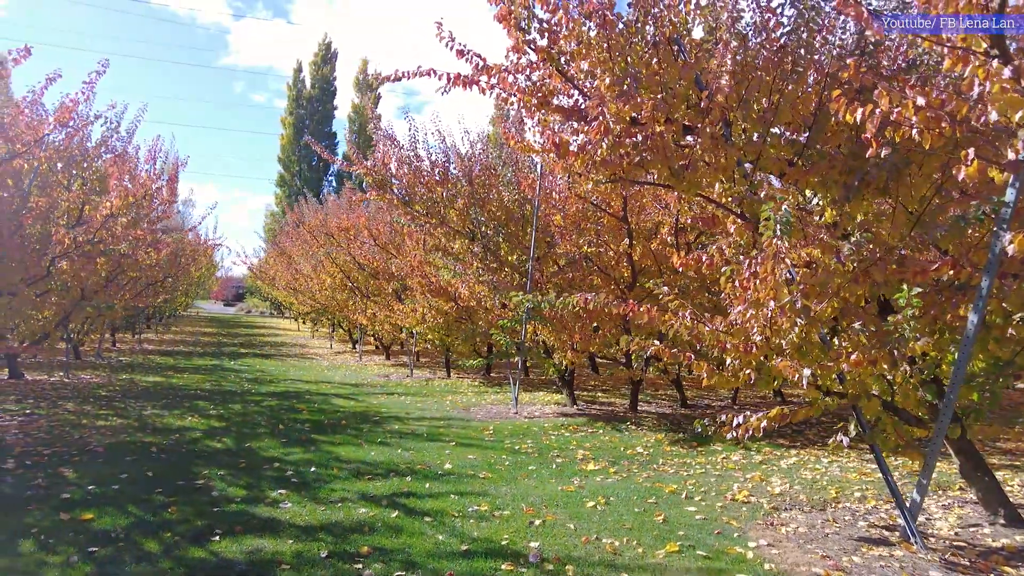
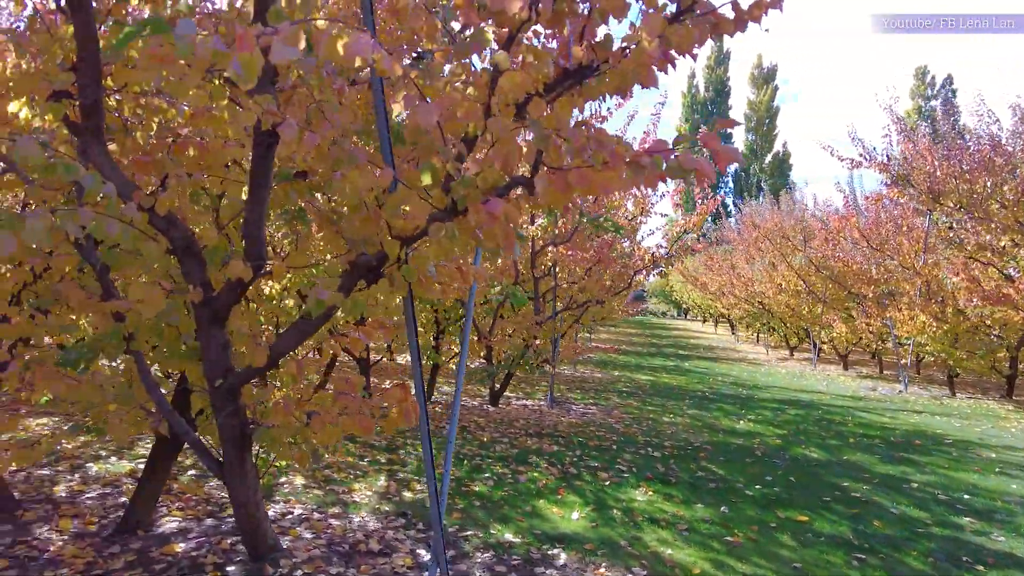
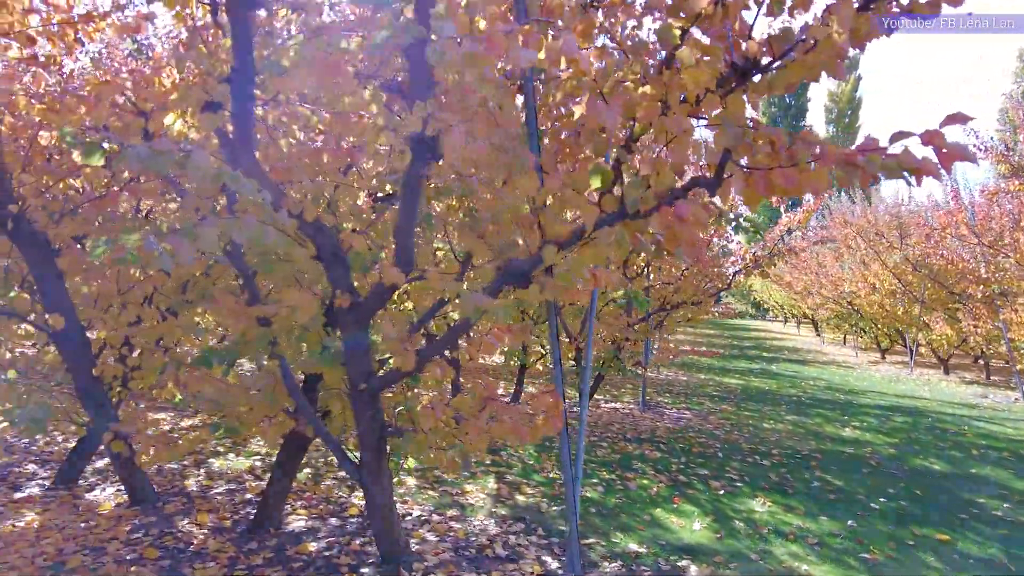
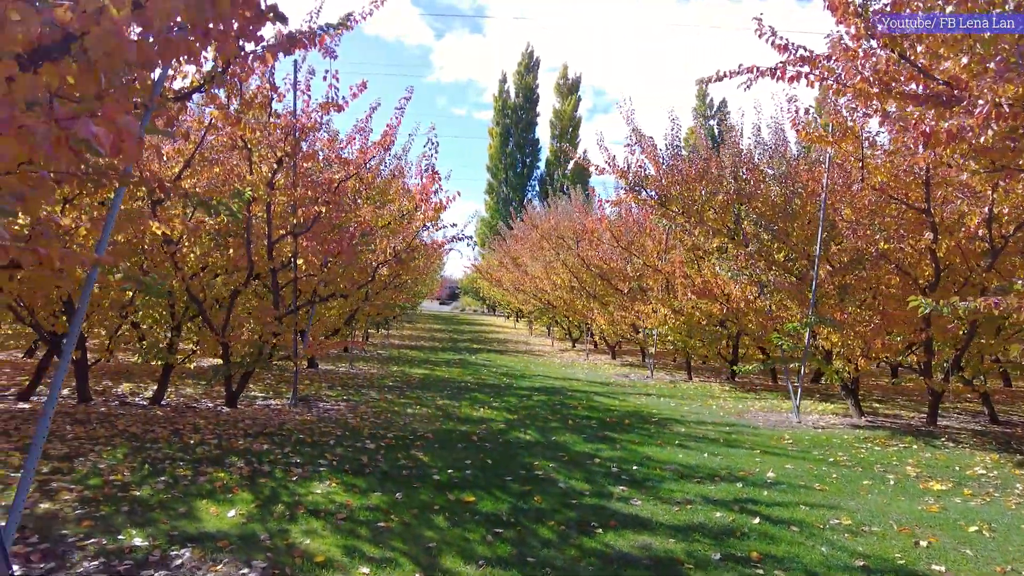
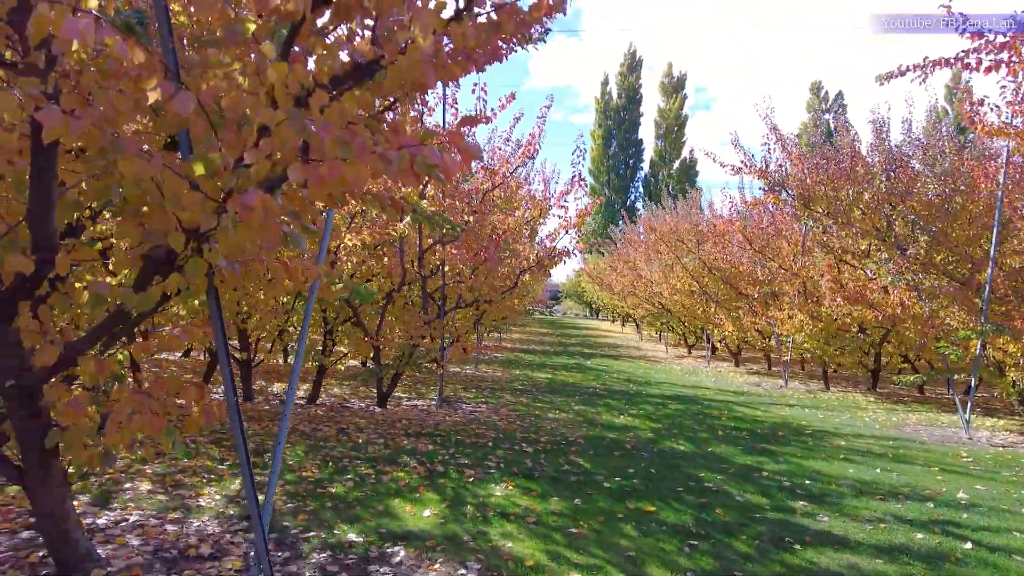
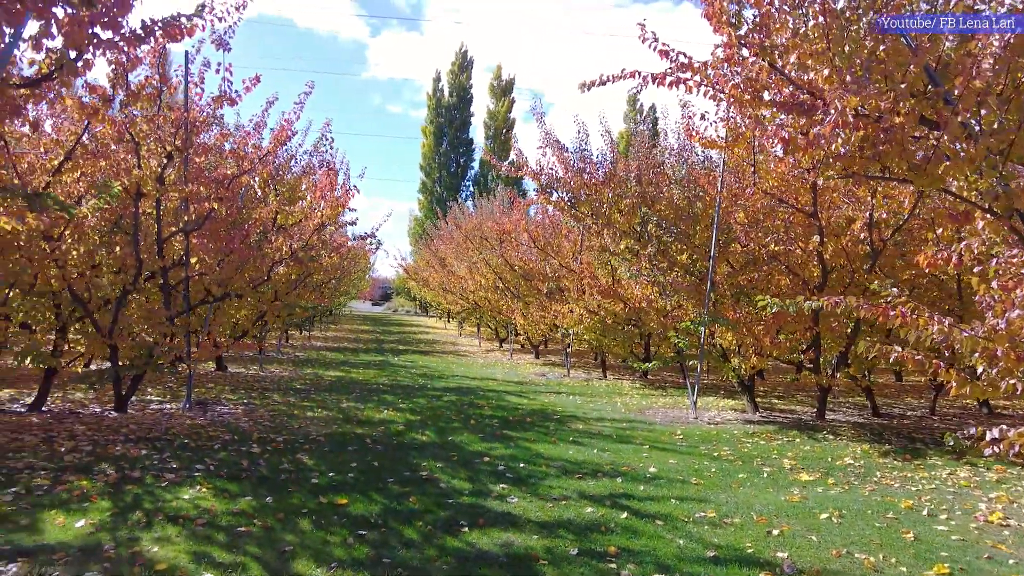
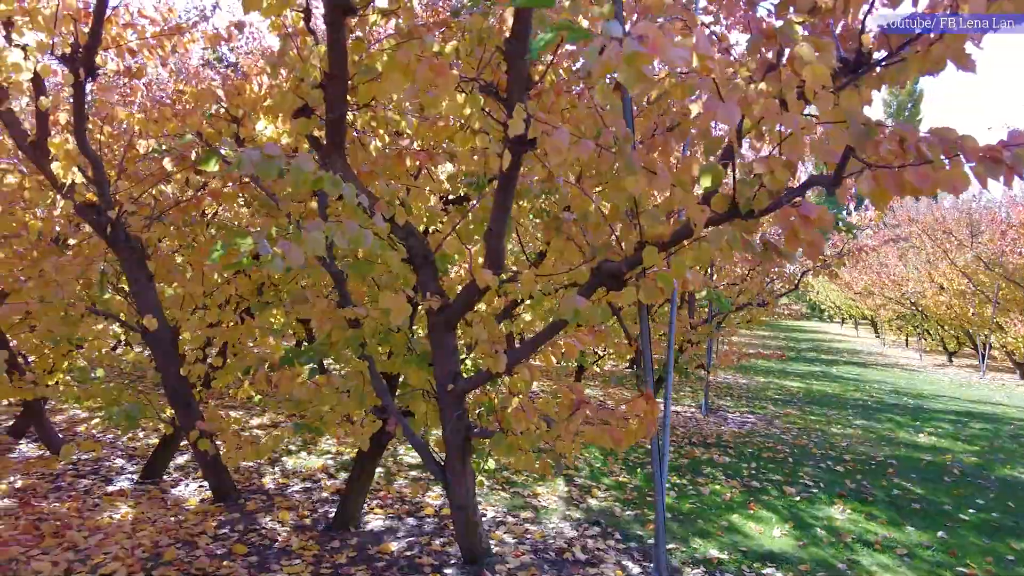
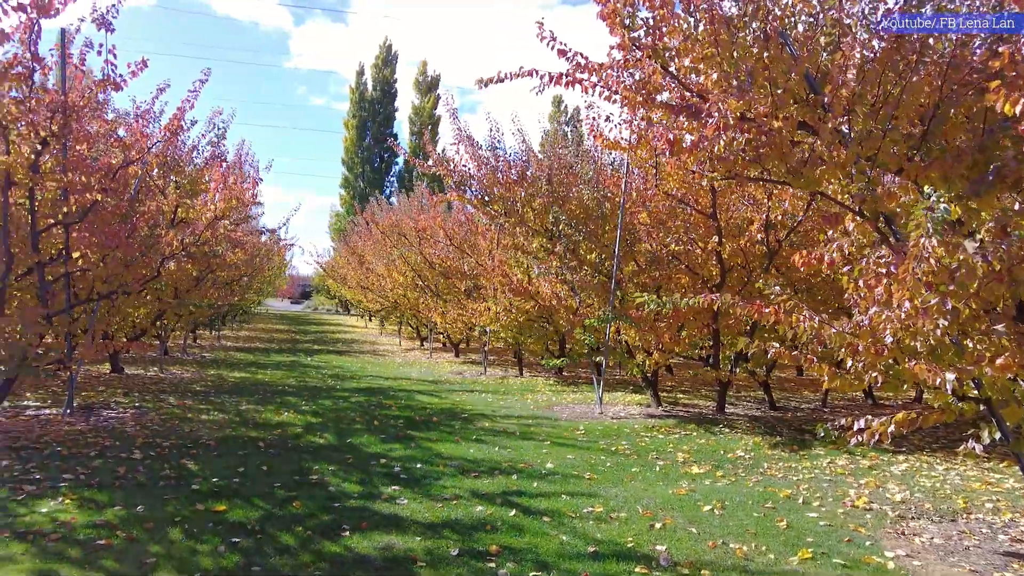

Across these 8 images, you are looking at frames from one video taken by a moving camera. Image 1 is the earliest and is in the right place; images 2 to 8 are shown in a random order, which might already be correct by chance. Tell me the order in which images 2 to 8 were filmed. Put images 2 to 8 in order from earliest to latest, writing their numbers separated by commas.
8, 6, 4, 5, 2, 3, 7
